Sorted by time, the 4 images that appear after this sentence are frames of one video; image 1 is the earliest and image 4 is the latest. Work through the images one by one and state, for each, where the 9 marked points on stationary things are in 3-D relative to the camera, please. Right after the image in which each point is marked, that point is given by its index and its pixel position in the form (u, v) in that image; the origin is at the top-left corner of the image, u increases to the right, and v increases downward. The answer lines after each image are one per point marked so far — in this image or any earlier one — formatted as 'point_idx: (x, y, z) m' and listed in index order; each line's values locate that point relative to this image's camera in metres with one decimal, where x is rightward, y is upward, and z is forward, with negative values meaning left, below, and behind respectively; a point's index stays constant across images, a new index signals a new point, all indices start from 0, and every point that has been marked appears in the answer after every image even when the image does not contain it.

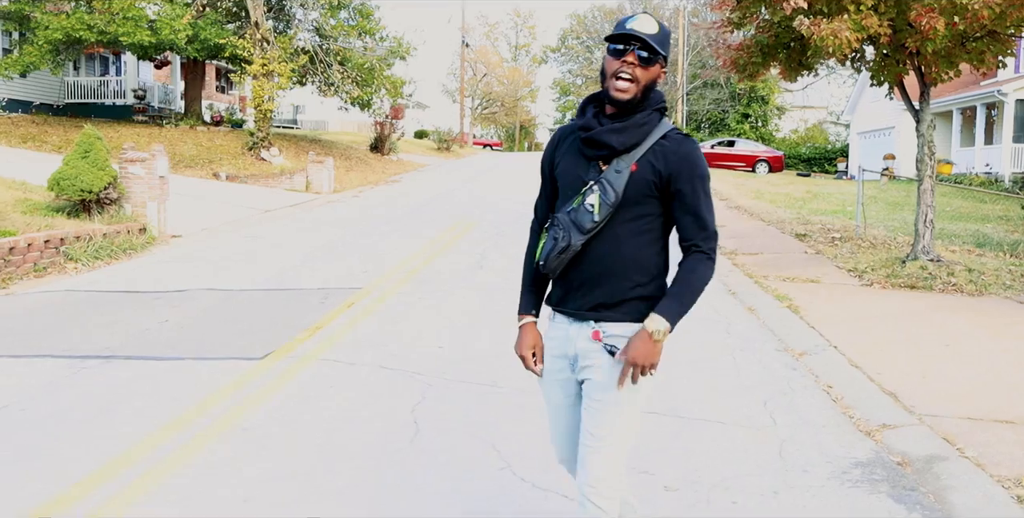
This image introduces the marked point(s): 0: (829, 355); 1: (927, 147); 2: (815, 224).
0: (+2.0, -0.6, +6.3) m
1: (+4.0, +1.1, +9.6) m
2: (+4.3, +0.5, +14.4) m
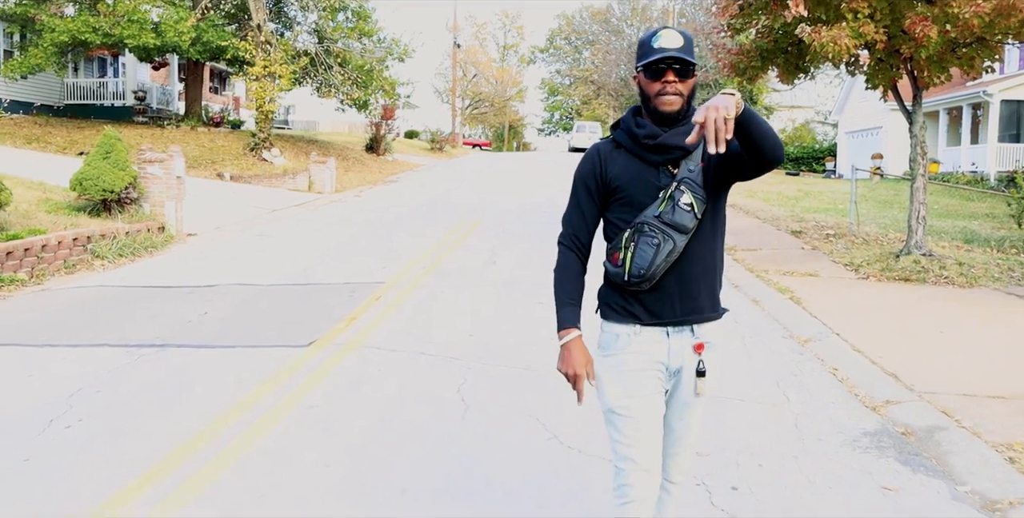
0: (+2.2, -0.6, +6.8) m
1: (+4.1, +1.1, +10.2) m
2: (+4.4, +0.6, +14.9) m
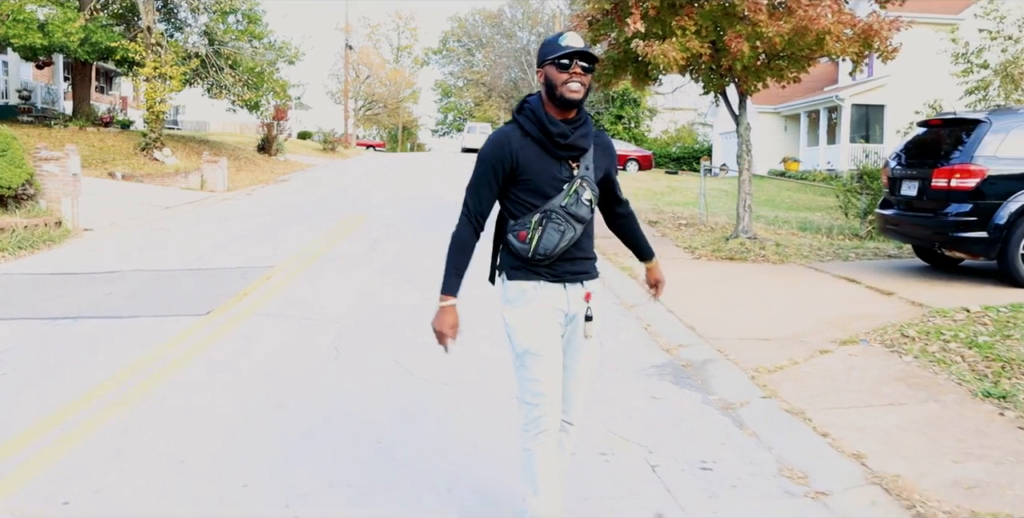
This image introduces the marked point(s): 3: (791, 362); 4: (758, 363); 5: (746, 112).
0: (+1.1, -0.4, +8.2) m
1: (+2.7, +1.3, +11.7) m
2: (+2.5, +0.8, +16.4) m
3: (+1.7, -0.6, +6.0) m
4: (+1.5, -0.6, +6.0) m
5: (+2.7, +1.7, +11.7) m
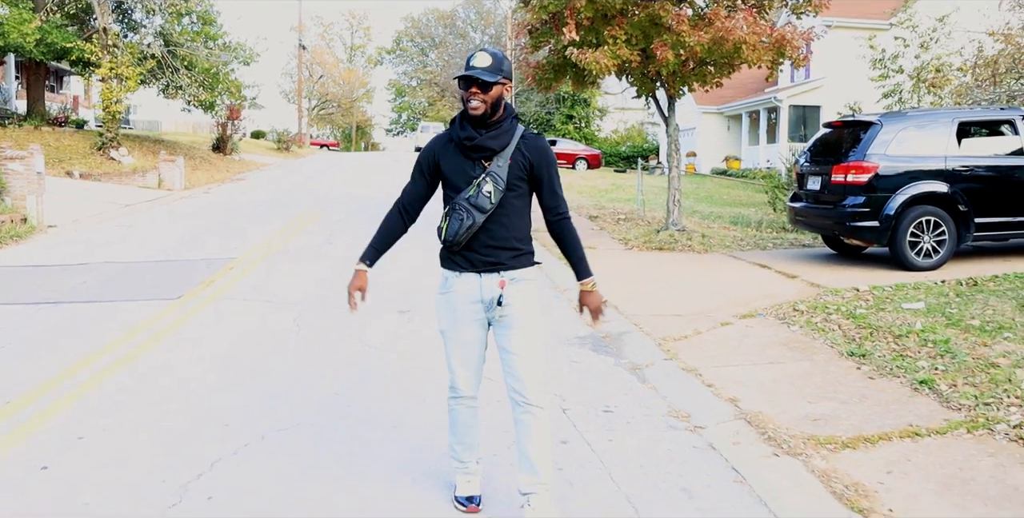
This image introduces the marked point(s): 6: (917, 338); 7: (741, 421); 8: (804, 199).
0: (+0.6, -0.3, +9.1) m
1: (+2.0, +1.4, +12.7) m
2: (+1.7, +0.9, +17.4) m
3: (+1.3, -0.5, +6.9) m
4: (+1.1, -0.5, +6.9) m
5: (+2.0, +1.8, +12.6) m
6: (+2.5, -0.5, +6.3) m
7: (+1.1, -0.8, +4.8) m
8: (+3.0, +0.6, +10.2) m
